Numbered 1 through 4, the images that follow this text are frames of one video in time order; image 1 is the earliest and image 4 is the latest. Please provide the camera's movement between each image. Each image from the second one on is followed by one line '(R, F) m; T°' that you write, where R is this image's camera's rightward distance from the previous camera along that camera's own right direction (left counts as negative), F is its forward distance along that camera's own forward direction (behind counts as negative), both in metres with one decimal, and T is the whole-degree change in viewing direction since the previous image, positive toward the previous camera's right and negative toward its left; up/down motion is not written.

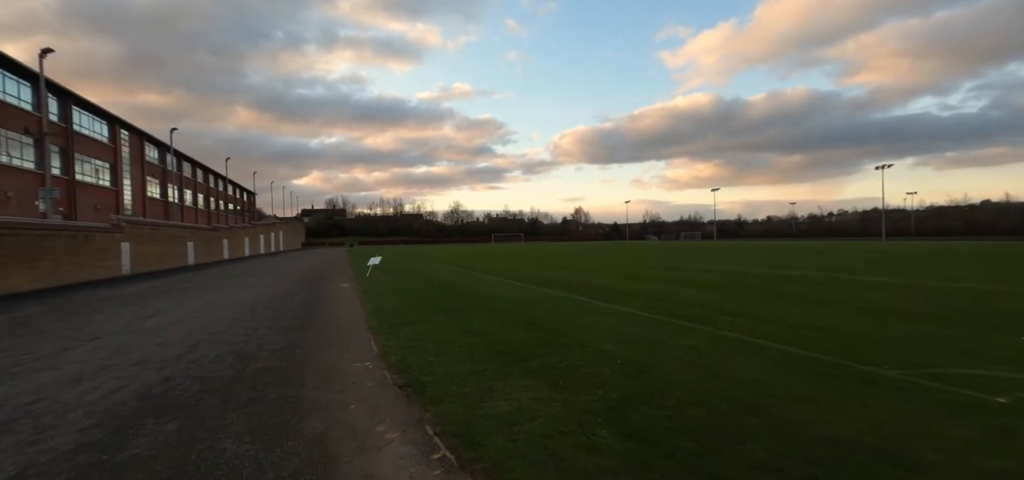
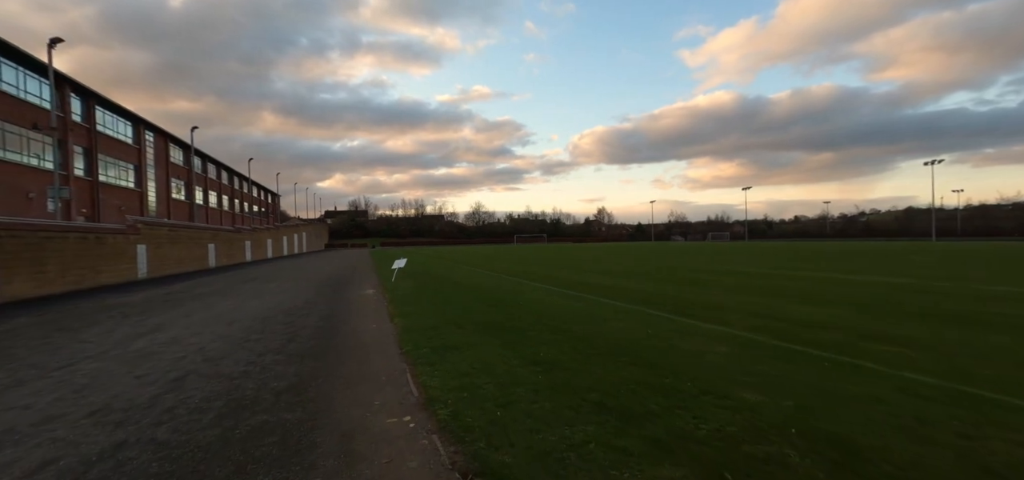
(-1.0, +2.1) m; -3°
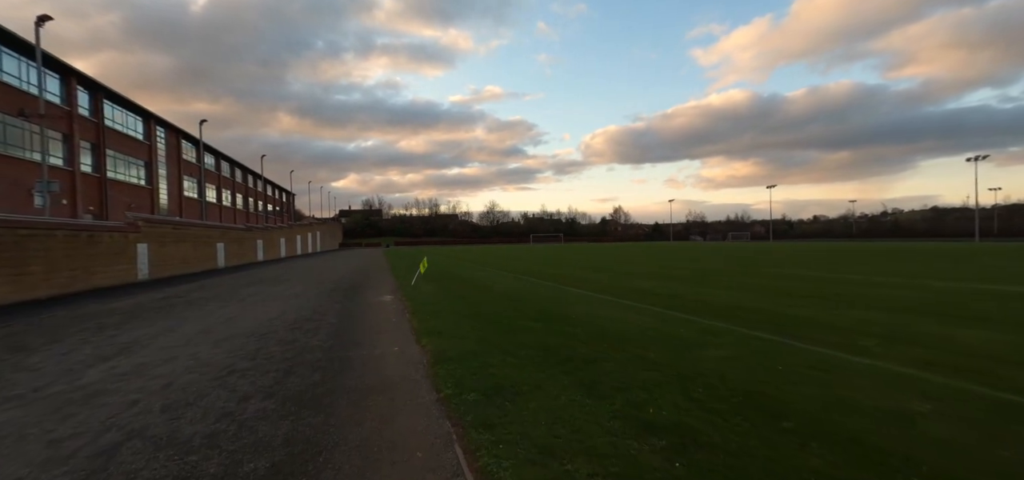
(-0.9, +2.3) m; -2°
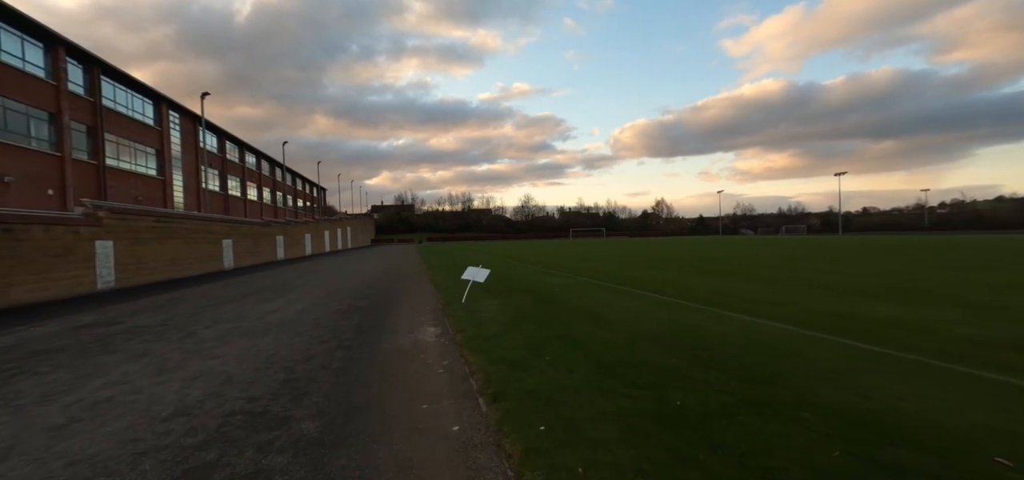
(-2.1, +6.4) m; -4°
